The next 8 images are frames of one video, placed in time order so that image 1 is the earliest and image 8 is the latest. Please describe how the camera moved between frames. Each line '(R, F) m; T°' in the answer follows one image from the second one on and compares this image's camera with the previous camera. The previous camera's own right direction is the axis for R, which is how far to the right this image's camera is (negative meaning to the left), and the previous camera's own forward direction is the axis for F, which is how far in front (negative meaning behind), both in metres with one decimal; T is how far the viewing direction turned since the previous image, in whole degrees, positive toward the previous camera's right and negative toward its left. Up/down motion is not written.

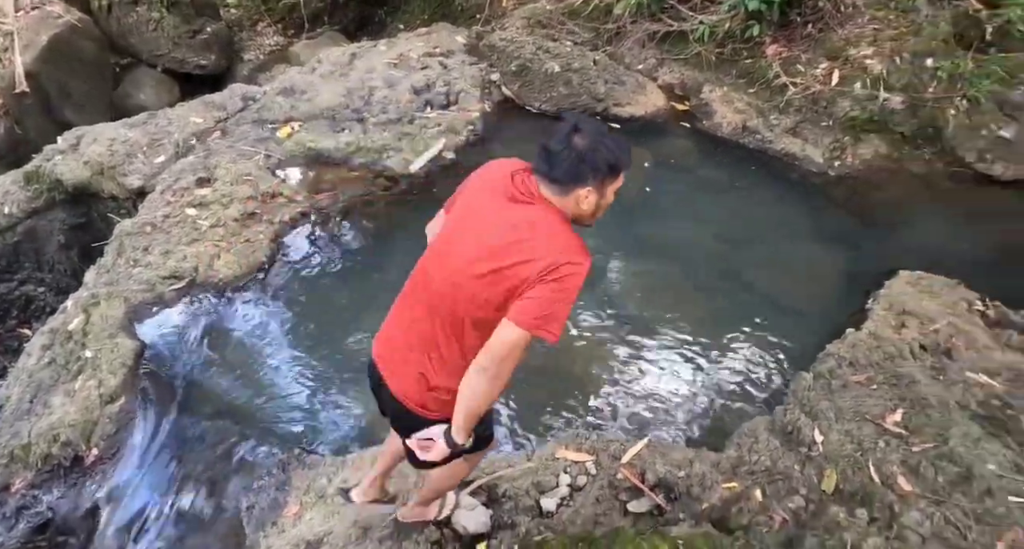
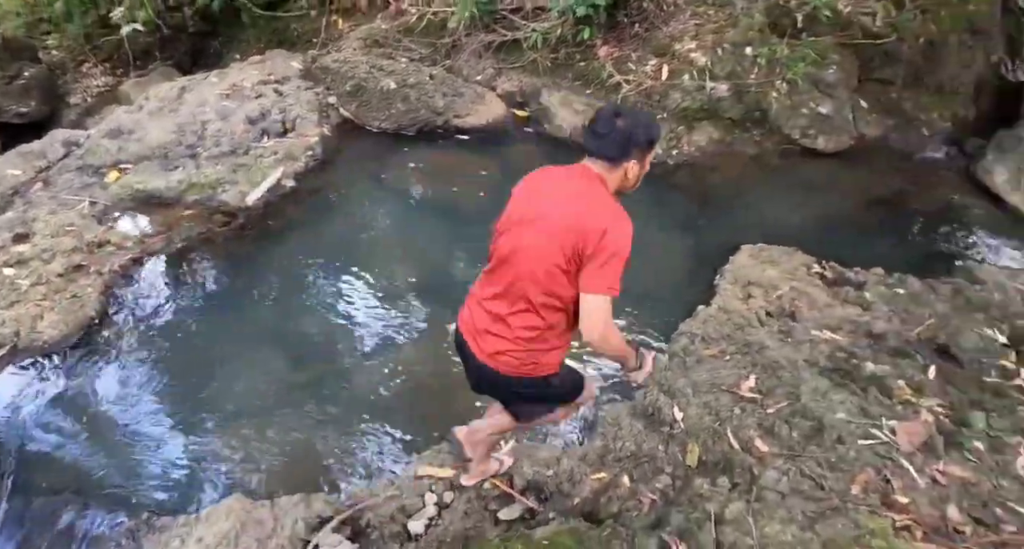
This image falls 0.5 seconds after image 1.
(+0.3, +0.1) m; +9°
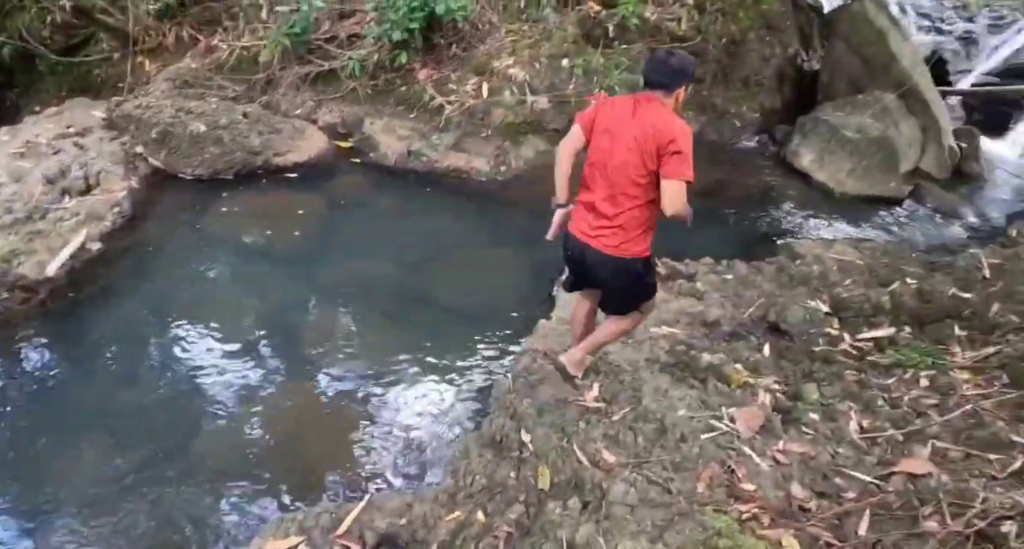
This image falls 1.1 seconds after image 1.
(+0.3, +0.2) m; +10°
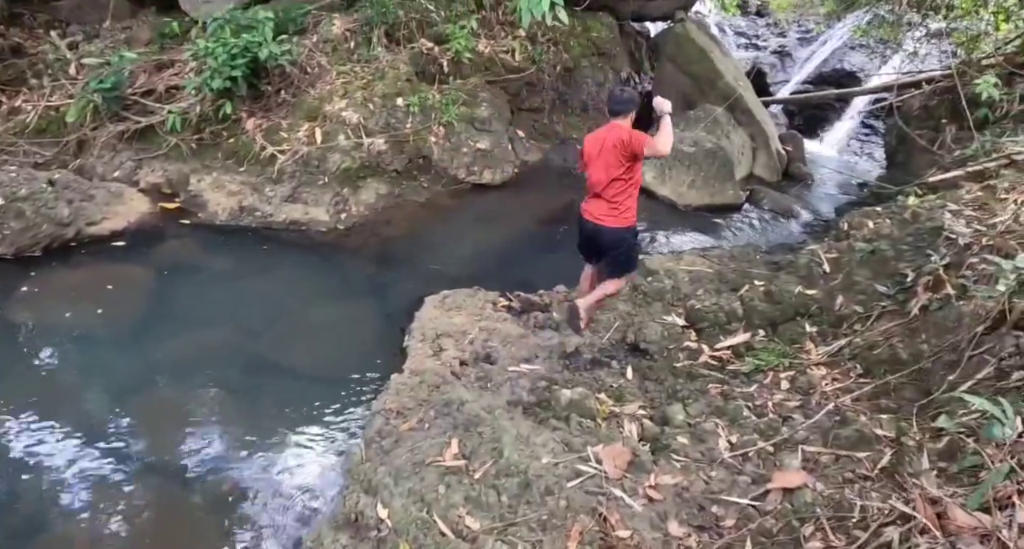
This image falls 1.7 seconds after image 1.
(+0.2, +0.3) m; +10°
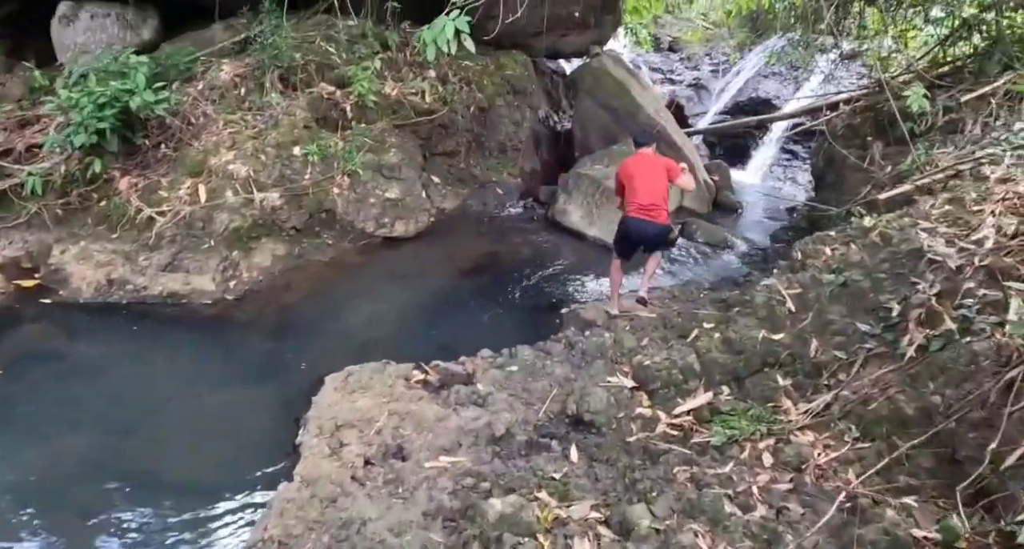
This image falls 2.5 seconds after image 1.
(+0.1, +0.7) m; +6°
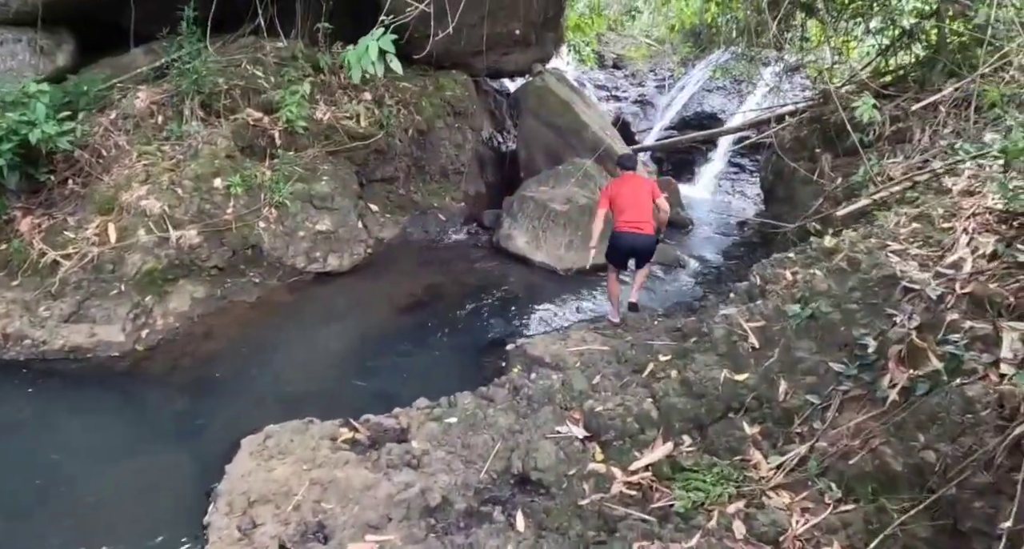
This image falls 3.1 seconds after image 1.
(+0.1, +0.4) m; +4°
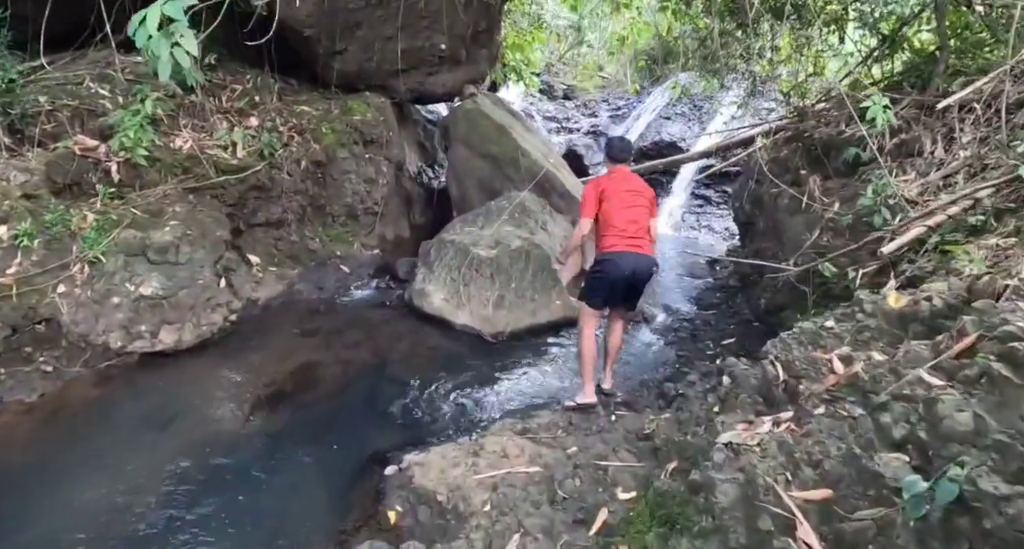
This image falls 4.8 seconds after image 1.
(+0.4, +1.5) m; +3°
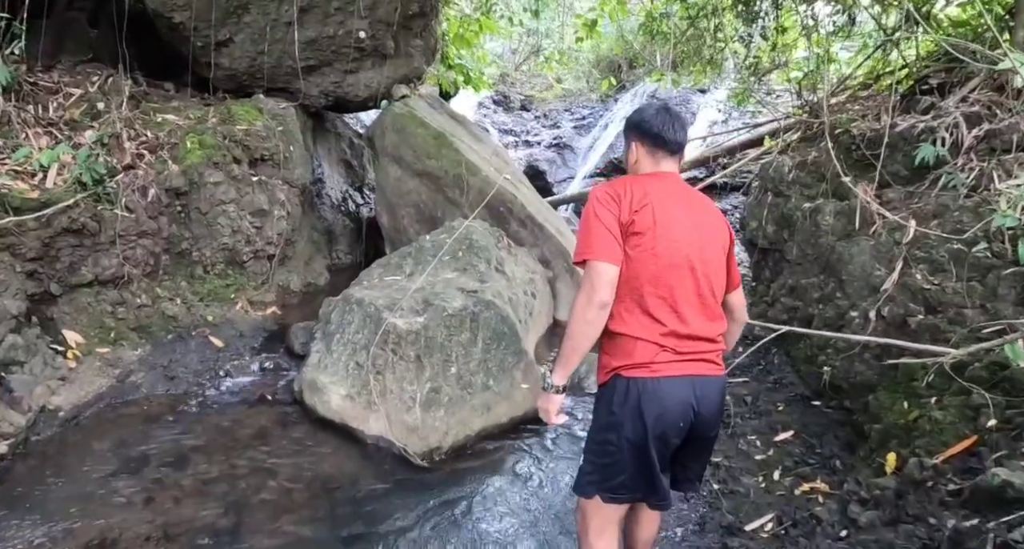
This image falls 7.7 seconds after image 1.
(+0.1, +1.7) m; +3°
